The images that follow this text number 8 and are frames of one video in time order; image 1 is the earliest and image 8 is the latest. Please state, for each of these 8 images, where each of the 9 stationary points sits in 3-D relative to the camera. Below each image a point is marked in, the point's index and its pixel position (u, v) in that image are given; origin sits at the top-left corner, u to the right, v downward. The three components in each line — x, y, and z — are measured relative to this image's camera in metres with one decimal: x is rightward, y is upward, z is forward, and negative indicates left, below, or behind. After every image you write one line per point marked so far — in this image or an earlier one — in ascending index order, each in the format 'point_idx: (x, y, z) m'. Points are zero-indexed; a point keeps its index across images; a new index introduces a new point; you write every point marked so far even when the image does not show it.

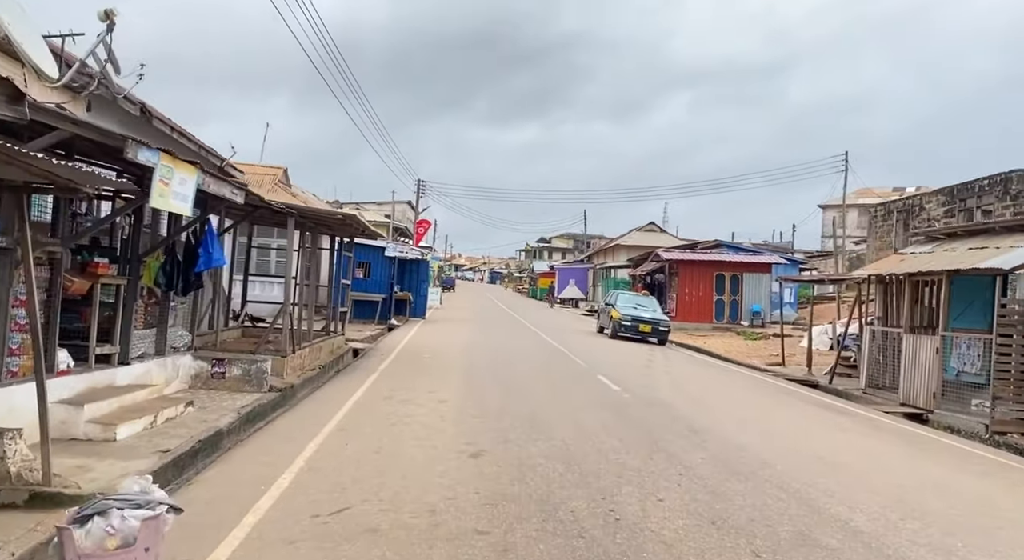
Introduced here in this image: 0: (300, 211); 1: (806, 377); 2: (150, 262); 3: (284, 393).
0: (-3.7, +1.2, +9.8) m
1: (+6.8, -2.3, +13.0) m
2: (-4.7, +0.2, +7.4) m
3: (-3.6, -1.8, +9.0) m
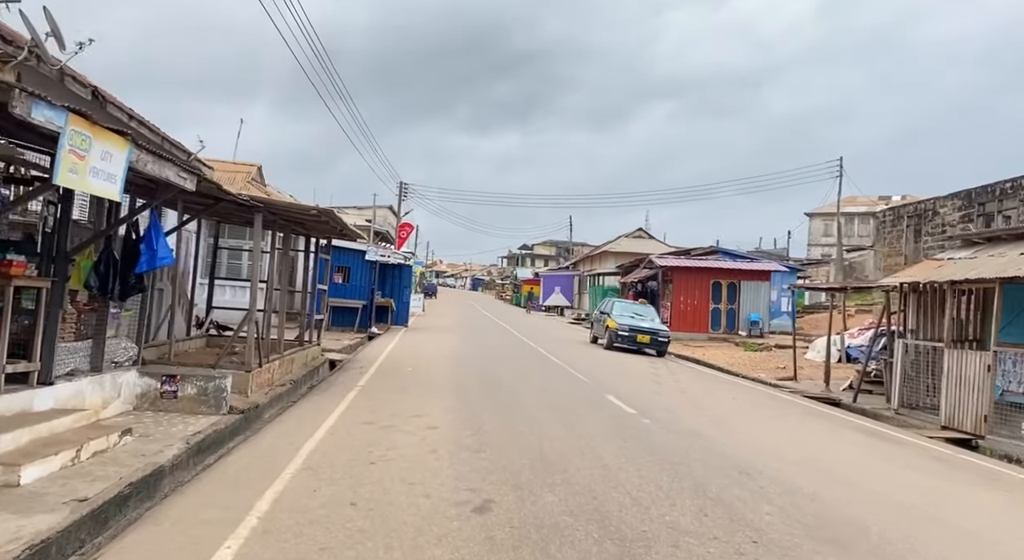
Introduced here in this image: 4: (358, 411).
0: (-3.7, +1.1, +8.5) m
1: (+6.7, -2.5, +12.1) m
2: (-4.6, +0.2, +6.1) m
3: (-3.6, -1.8, +7.7) m
4: (-2.0, -1.8, +7.7) m
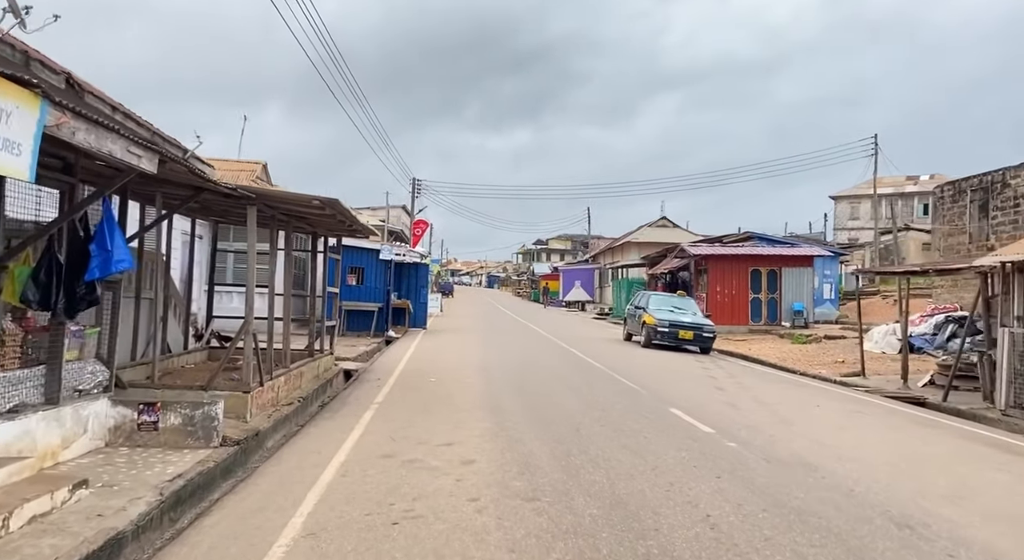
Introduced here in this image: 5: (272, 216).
0: (-3.2, +1.1, +7.2) m
1: (+7.4, -2.1, +10.5) m
2: (-4.2, +0.1, +4.8) m
3: (-3.1, -1.9, +6.5) m
4: (-1.5, -1.8, +6.4) m
5: (-3.6, +1.0, +8.5) m
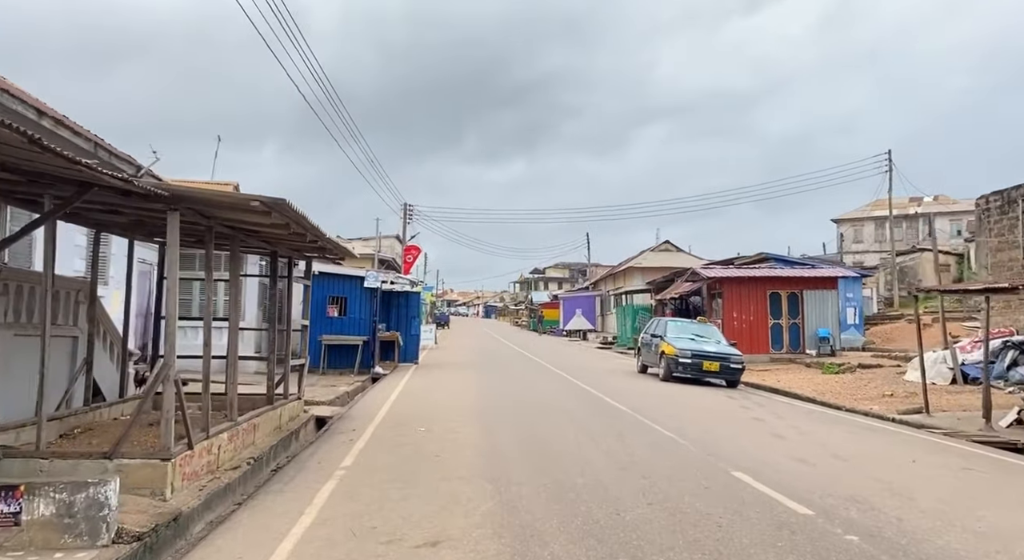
0: (-3.2, +0.8, +5.5) m
1: (+7.4, -2.4, +8.7) m
2: (-4.1, -0.1, +3.0) m
3: (-3.0, -2.1, +4.6) m
4: (-1.4, -2.0, +4.5) m
5: (-3.6, +0.6, +6.8) m
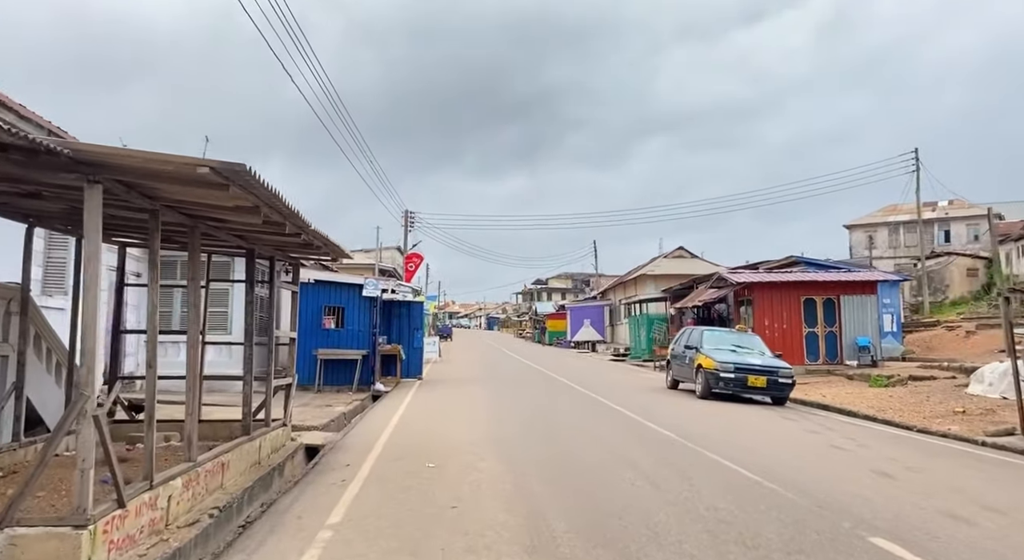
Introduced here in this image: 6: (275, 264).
0: (-2.8, +0.8, +4.0) m
1: (+7.8, -2.3, +7.1) m
2: (-3.8, 0.0, +1.5) m
3: (-2.6, -2.1, +3.0) m
4: (-1.1, -1.9, +2.9) m
5: (-3.2, +0.6, +5.2) m
6: (-3.8, +0.3, +9.1) m
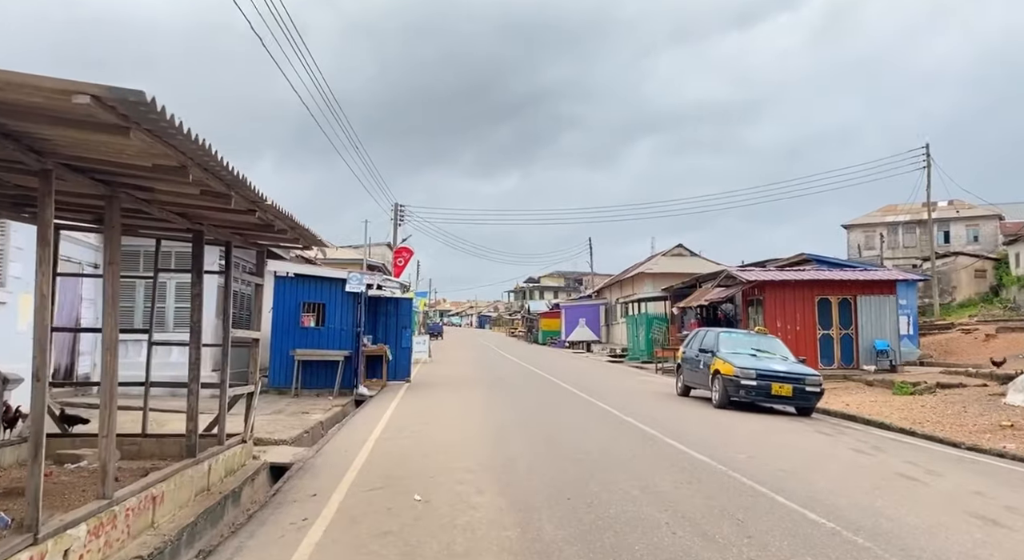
0: (-2.7, +0.9, +2.7) m
1: (+7.8, -2.3, +5.9) m
2: (-3.7, +0.1, +0.2) m
3: (-2.5, -2.0, +1.7) m
4: (-1.0, -1.8, +1.6) m
5: (-3.1, +0.7, +3.9) m
6: (-3.8, +0.5, +7.7) m
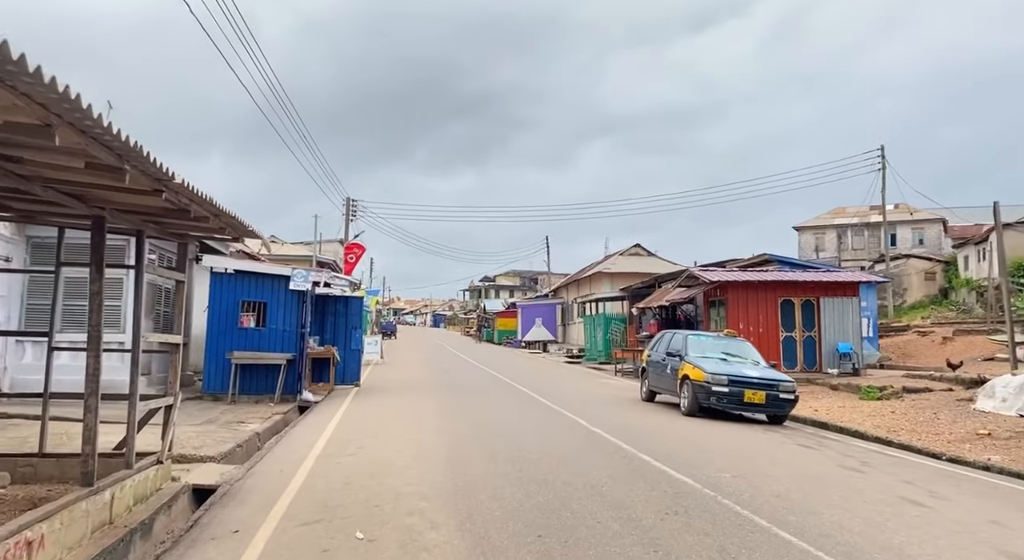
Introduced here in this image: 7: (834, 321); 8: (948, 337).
0: (-2.8, +1.0, +1.5) m
1: (+7.5, -2.4, +5.6) m
2: (-3.5, +0.1, -1.0) m
3: (-2.5, -2.0, +0.6) m
4: (-1.0, -1.8, +0.6) m
5: (-3.3, +0.8, +2.7) m
6: (-4.2, +0.5, +6.5) m
7: (+10.1, -1.2, +17.9) m
8: (+15.0, -2.0, +19.6) m
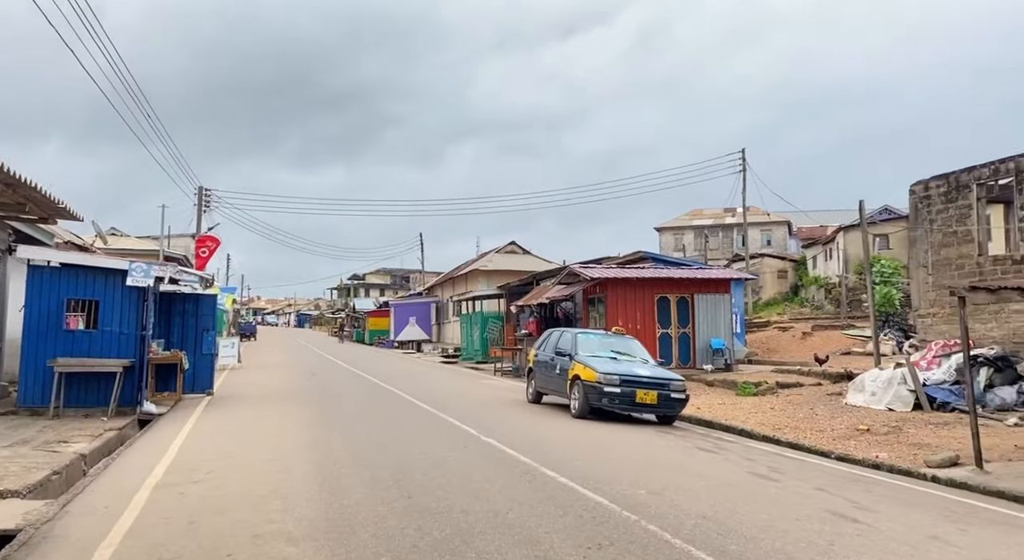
0: (-2.5, +1.0, -0.3) m
1: (+6.6, -2.4, +5.9) m
2: (-2.7, +0.1, -3.0) m
3: (-2.1, -2.0, -1.2) m
4: (-0.6, -1.8, -0.8) m
5: (-3.3, +0.8, +0.7) m
6: (-5.0, +0.6, +4.2) m
7: (+6.5, -1.2, +18.4) m
8: (+10.8, -2.0, +21.2) m
